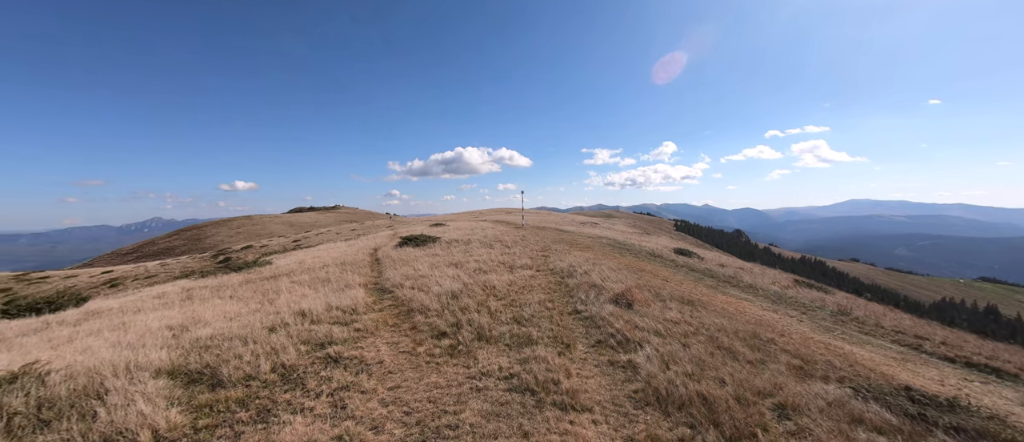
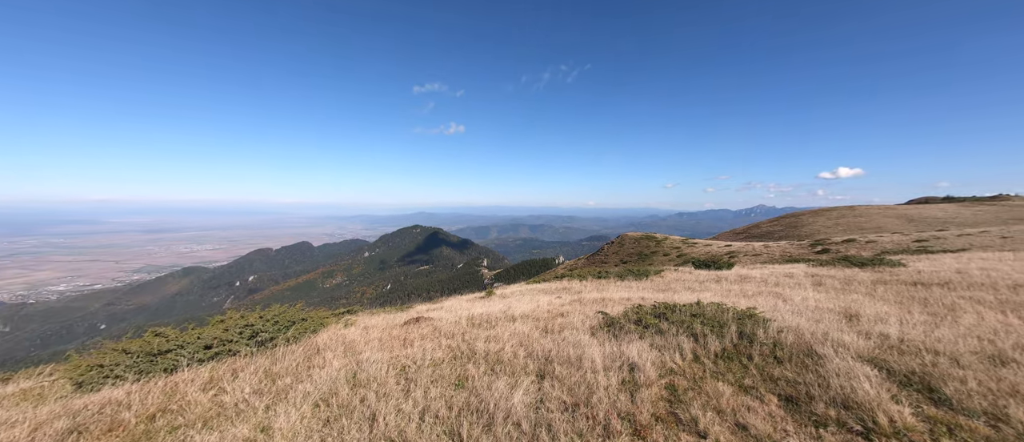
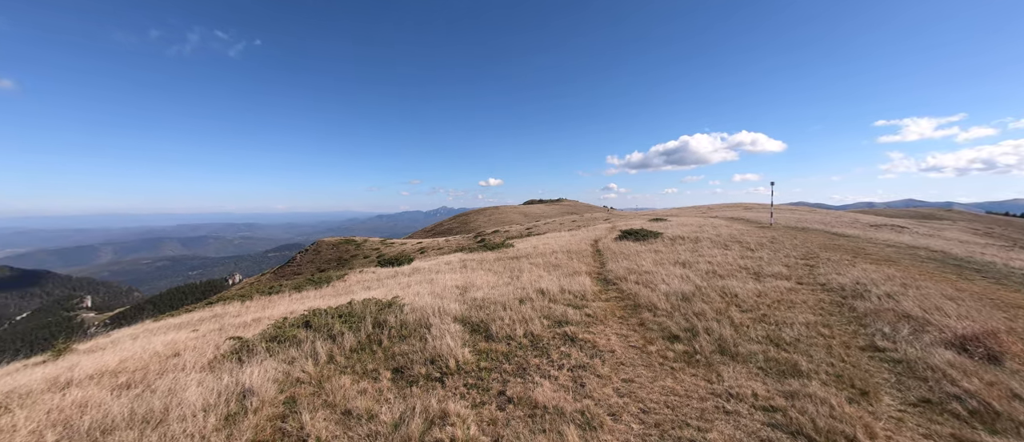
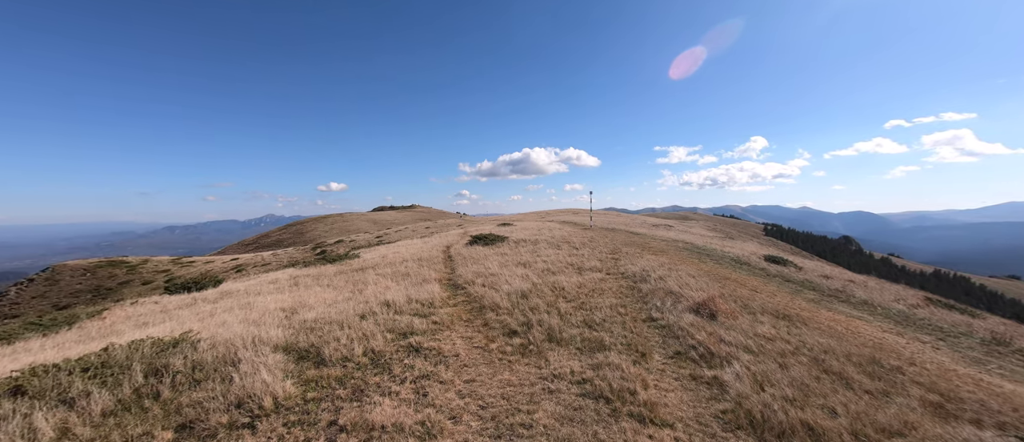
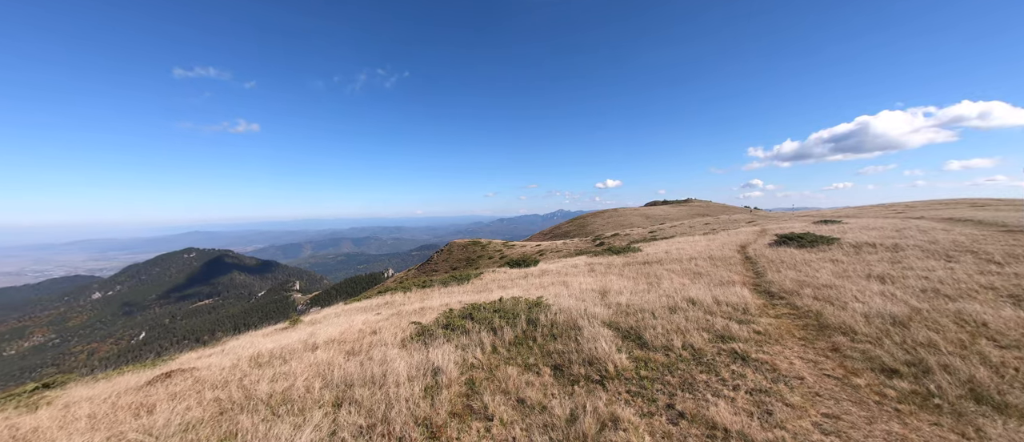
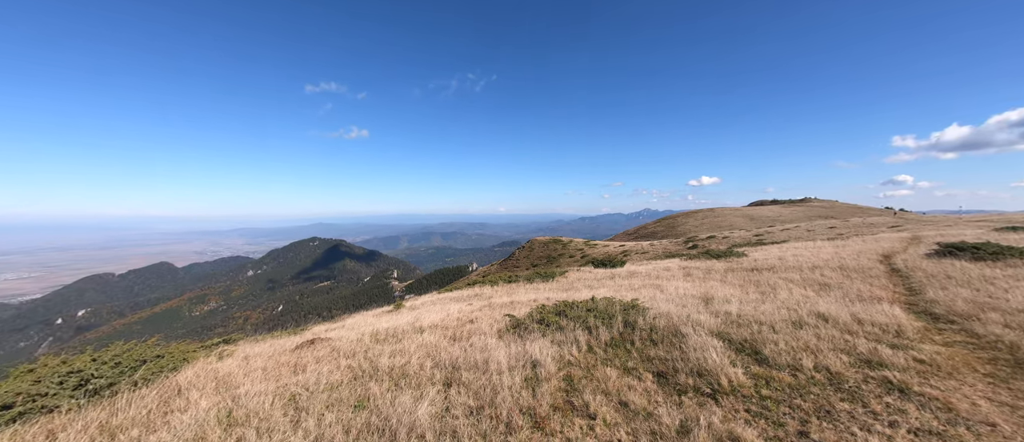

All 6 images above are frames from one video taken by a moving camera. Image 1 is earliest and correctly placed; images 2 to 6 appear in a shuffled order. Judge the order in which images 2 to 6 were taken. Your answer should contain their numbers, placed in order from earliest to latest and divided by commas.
4, 3, 5, 6, 2
